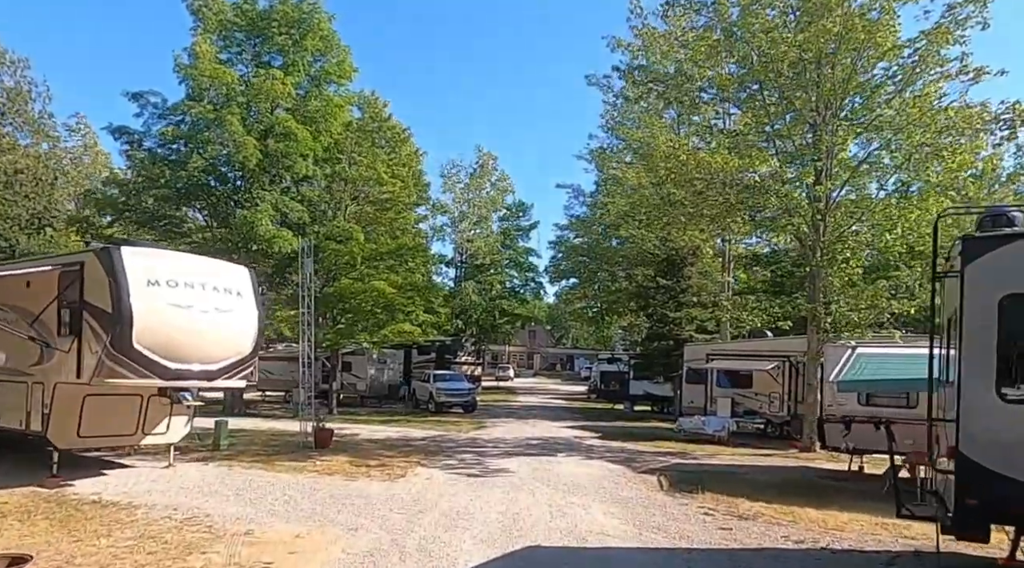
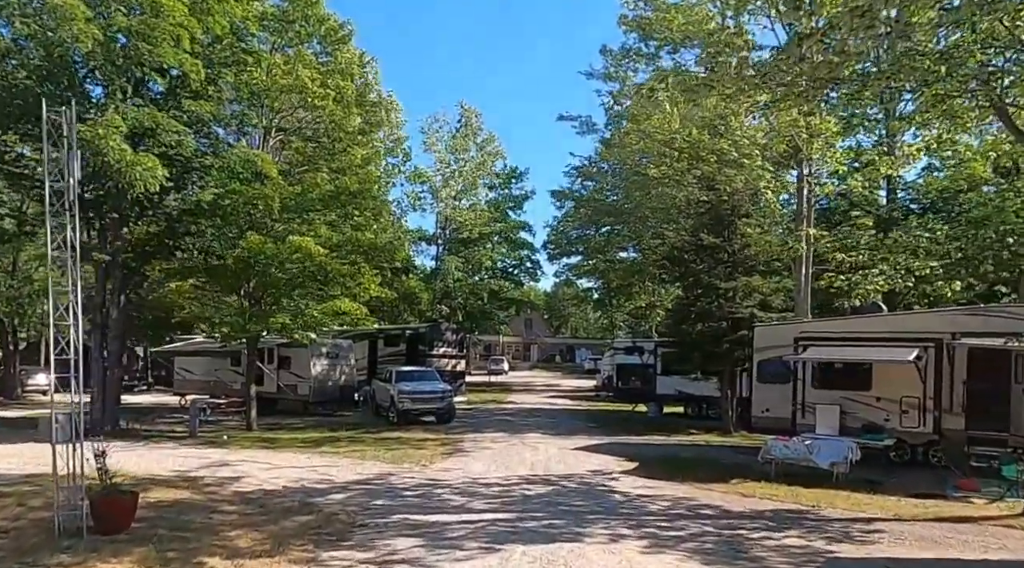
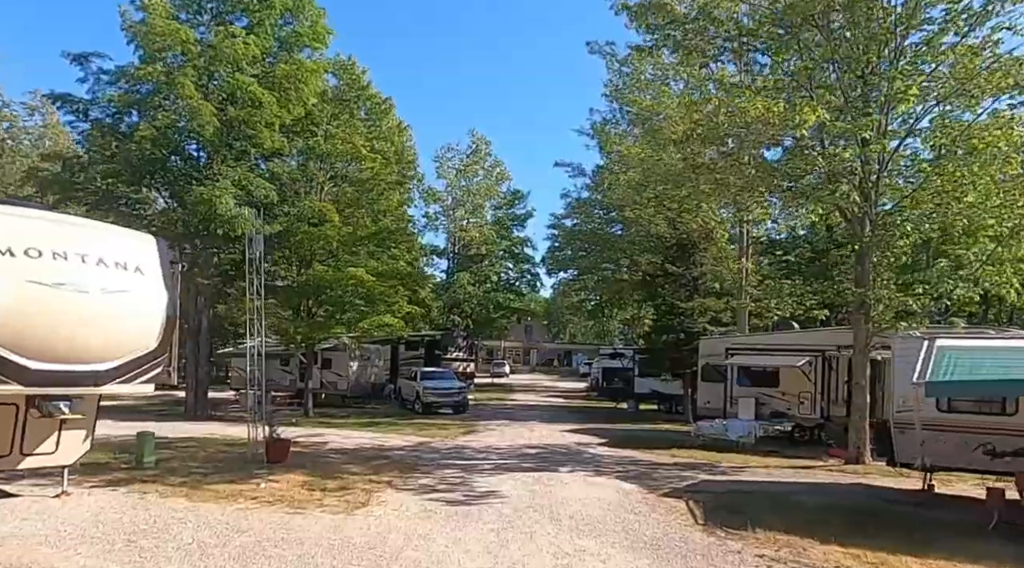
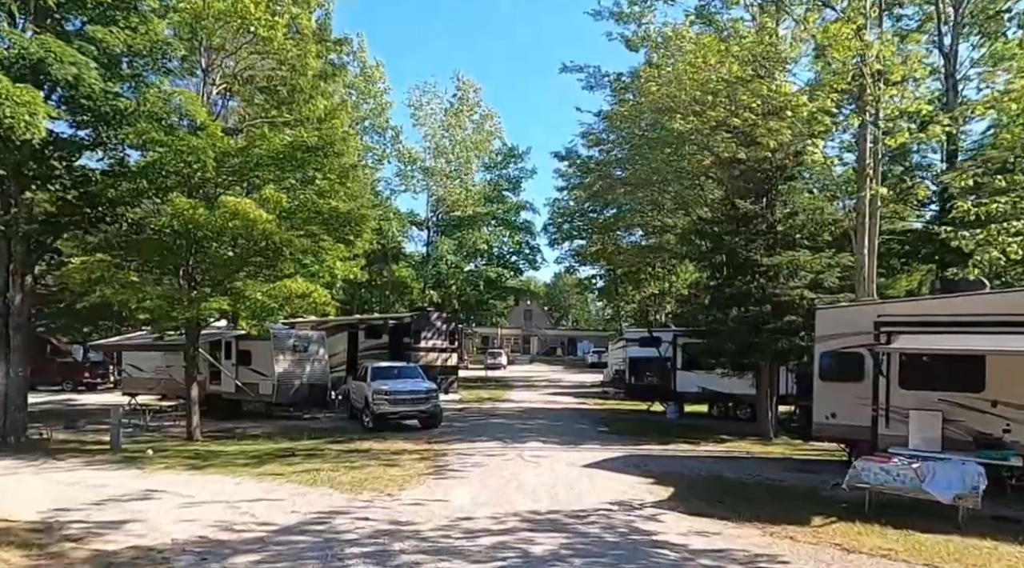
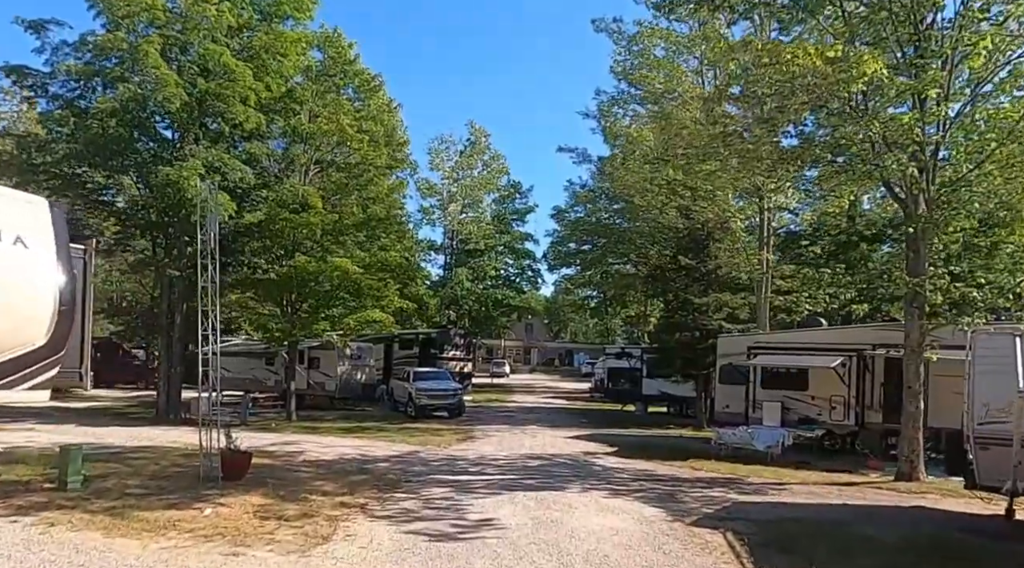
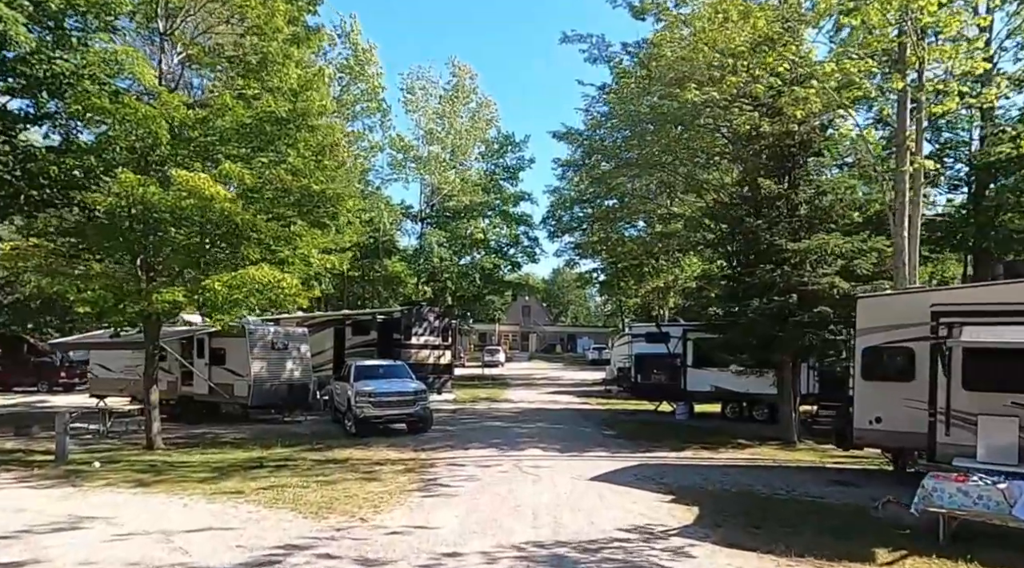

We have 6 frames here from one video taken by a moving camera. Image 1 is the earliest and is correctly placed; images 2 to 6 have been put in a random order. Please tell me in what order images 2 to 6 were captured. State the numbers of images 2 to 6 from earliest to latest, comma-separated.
3, 5, 2, 4, 6
